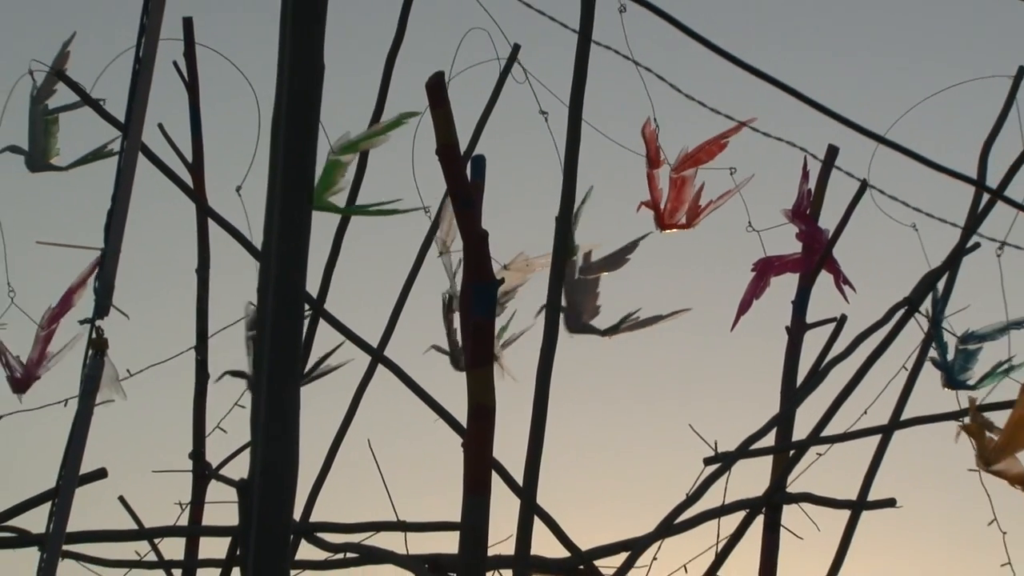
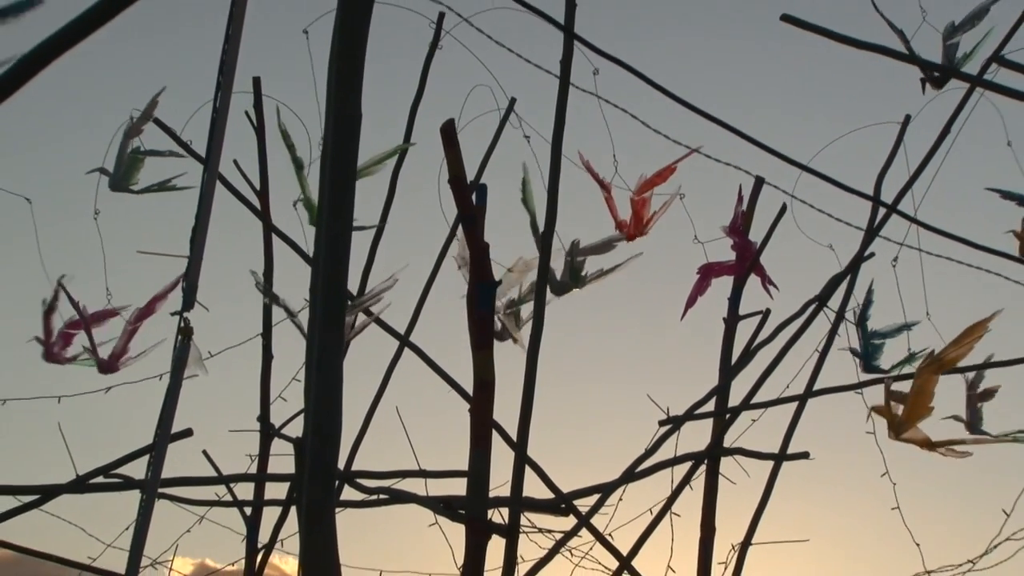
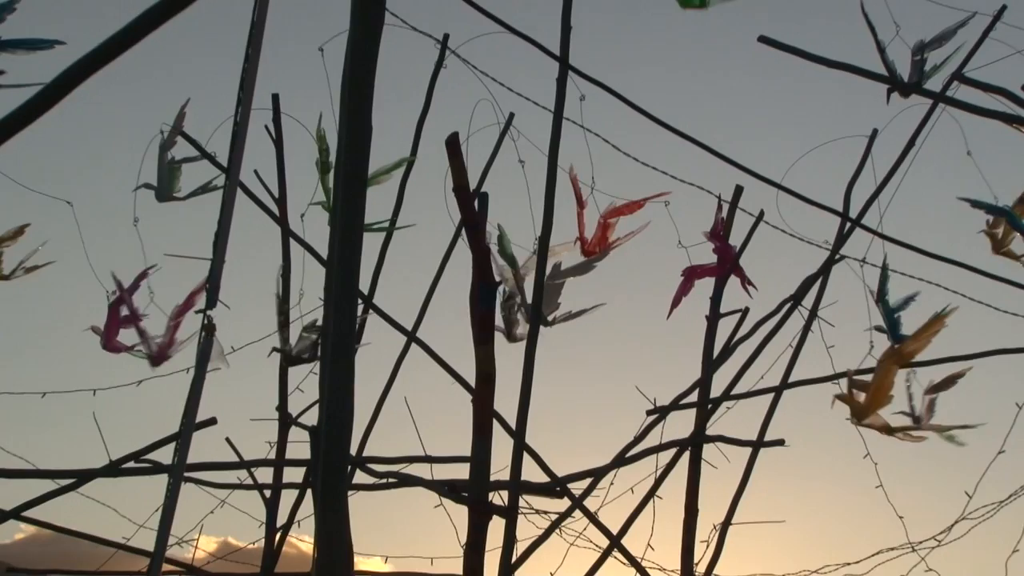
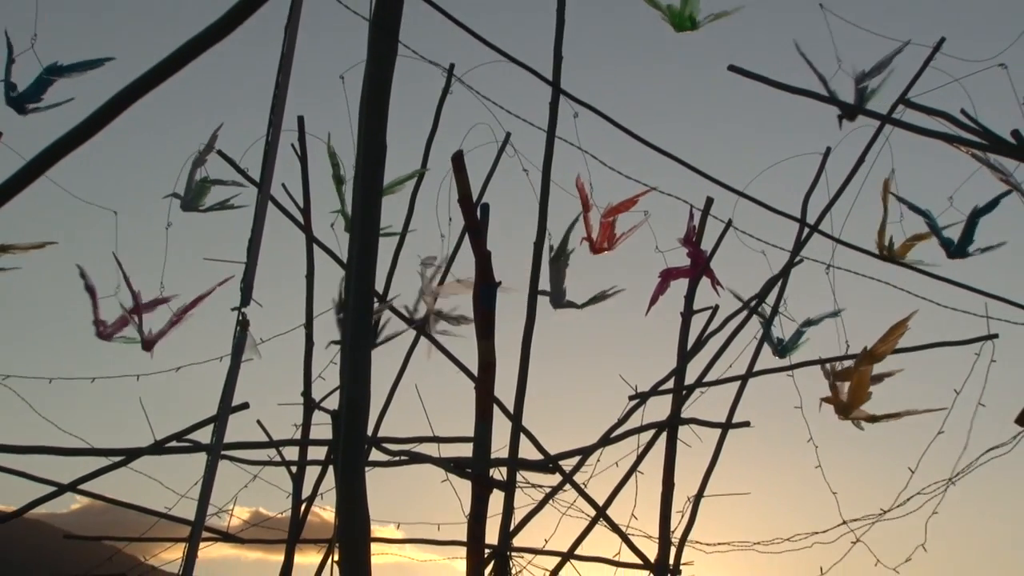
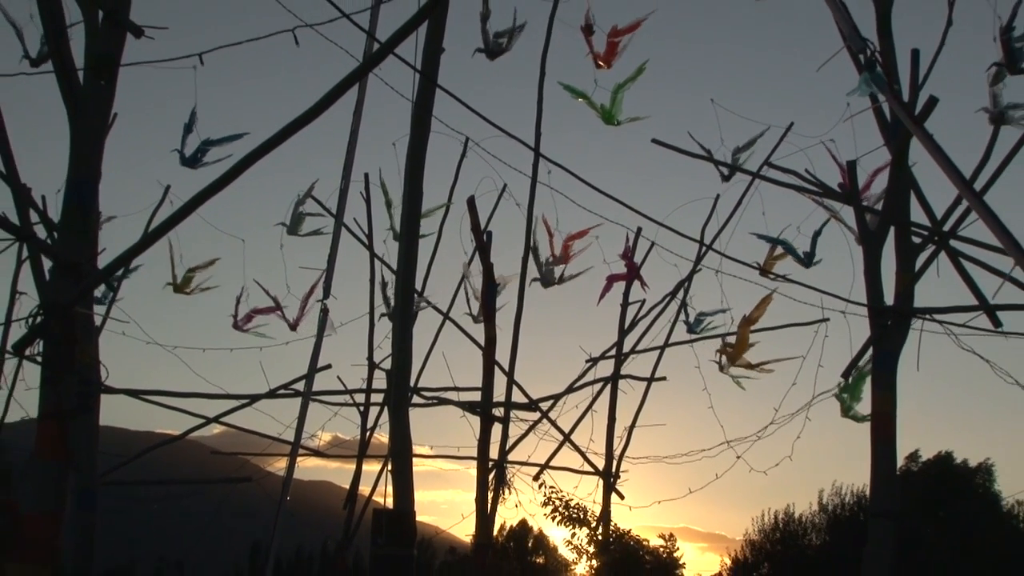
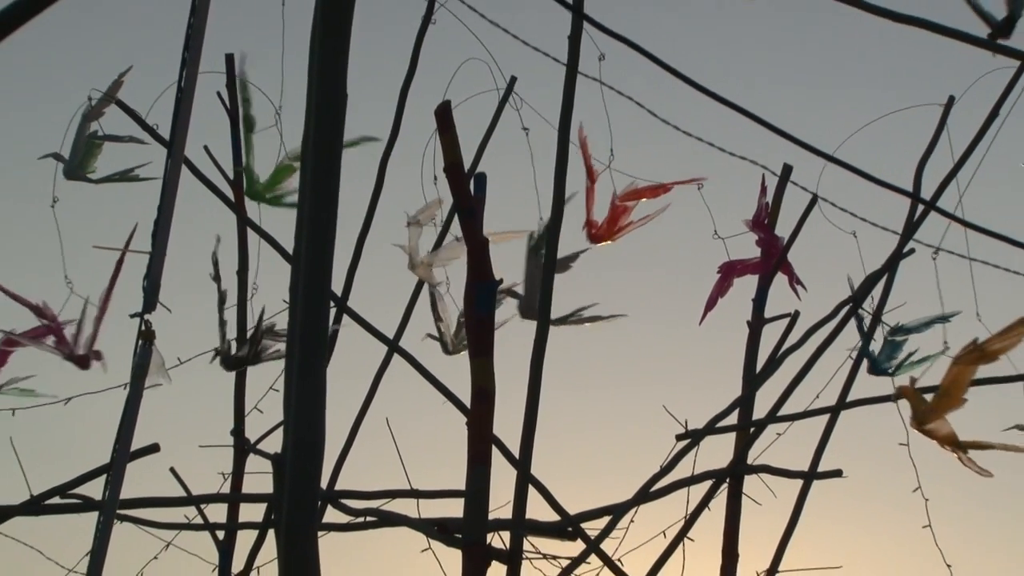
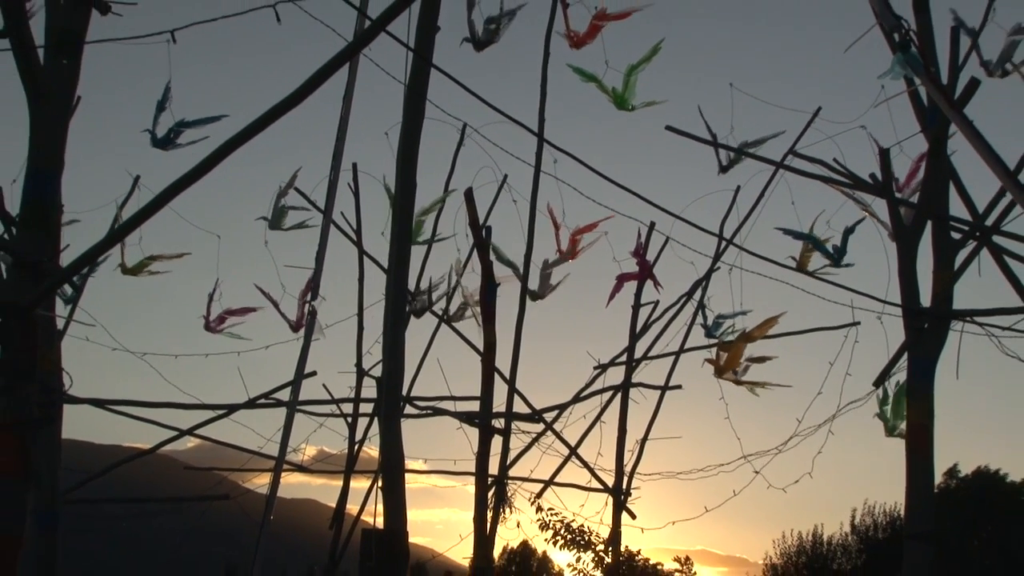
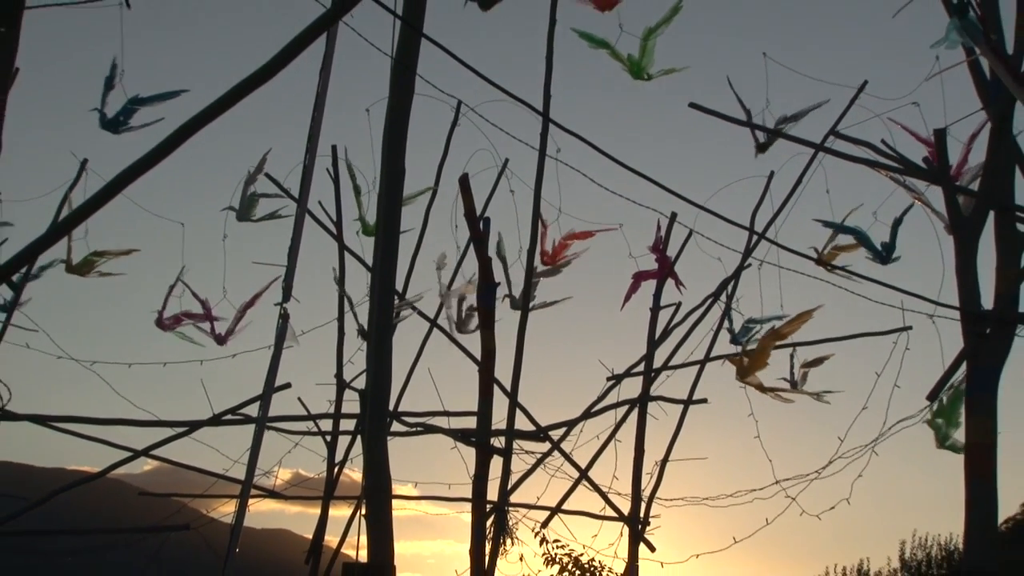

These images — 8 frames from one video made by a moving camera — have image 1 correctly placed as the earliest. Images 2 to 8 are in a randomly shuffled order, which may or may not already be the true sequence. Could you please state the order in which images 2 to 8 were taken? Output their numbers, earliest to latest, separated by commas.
6, 2, 3, 4, 8, 7, 5
